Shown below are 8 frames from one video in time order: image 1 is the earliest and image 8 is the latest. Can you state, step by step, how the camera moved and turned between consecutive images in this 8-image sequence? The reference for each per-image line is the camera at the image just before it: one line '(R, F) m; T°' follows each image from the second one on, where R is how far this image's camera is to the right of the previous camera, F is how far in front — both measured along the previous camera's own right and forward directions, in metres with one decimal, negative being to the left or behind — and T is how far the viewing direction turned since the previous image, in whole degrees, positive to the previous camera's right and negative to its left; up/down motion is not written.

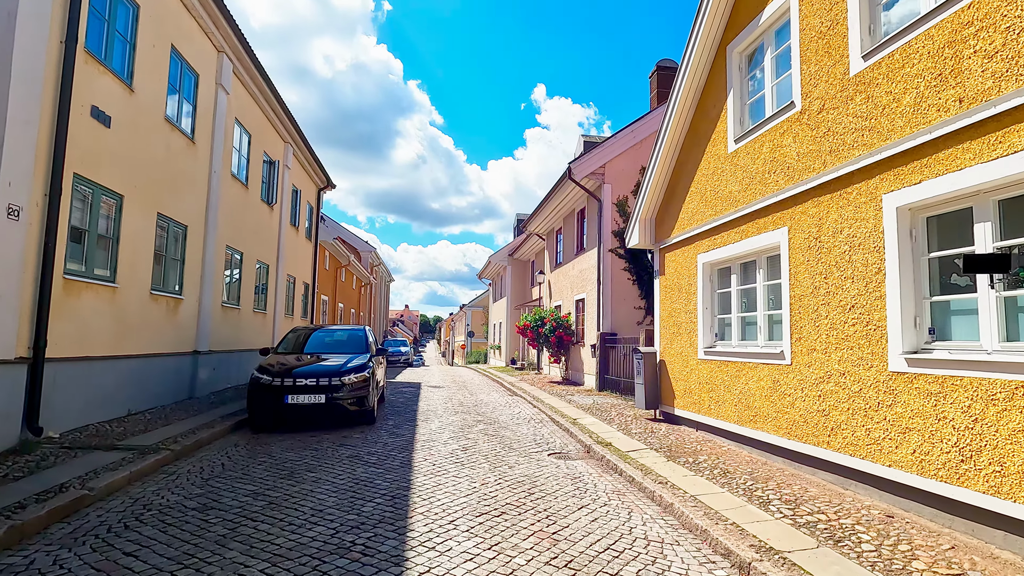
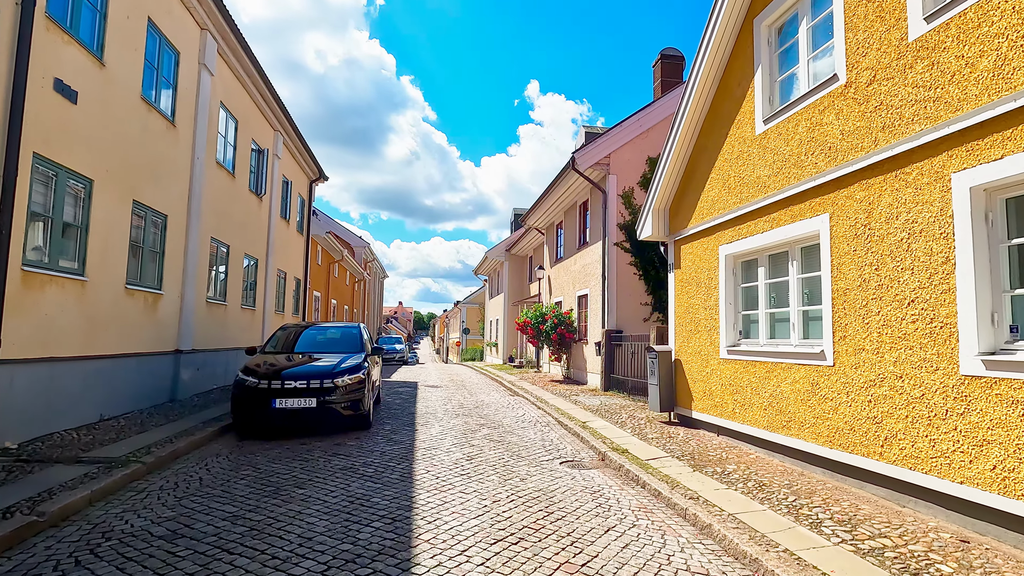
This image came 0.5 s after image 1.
(-0.2, +0.6) m; +1°
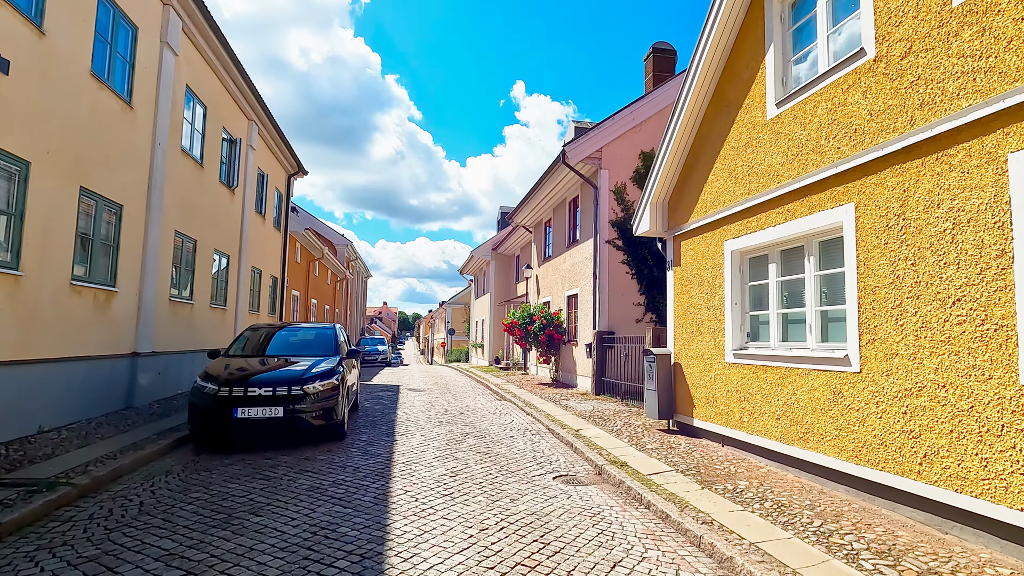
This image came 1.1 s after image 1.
(0.0, +0.6) m; +1°
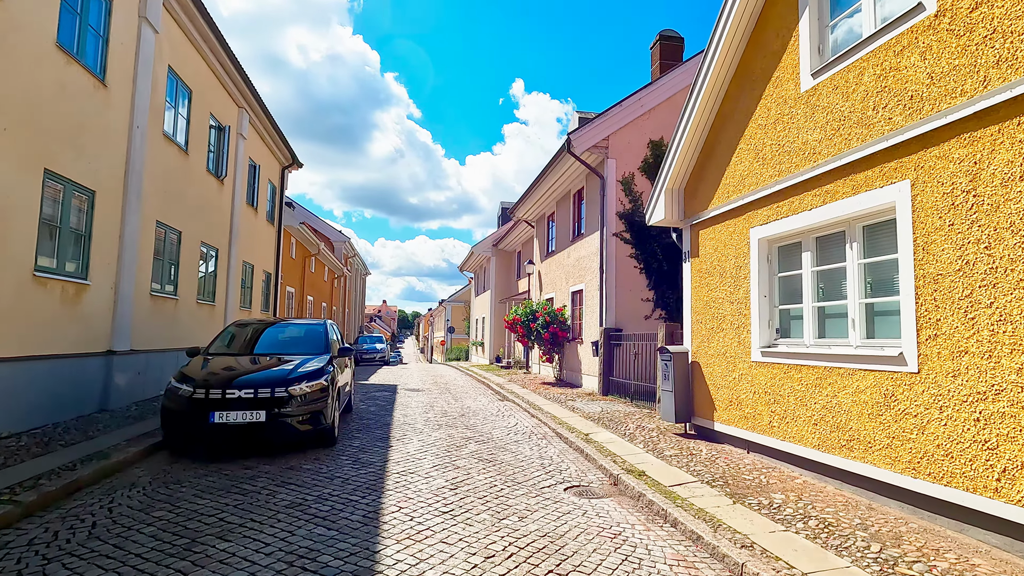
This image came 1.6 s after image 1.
(-0.1, +0.6) m; 0°
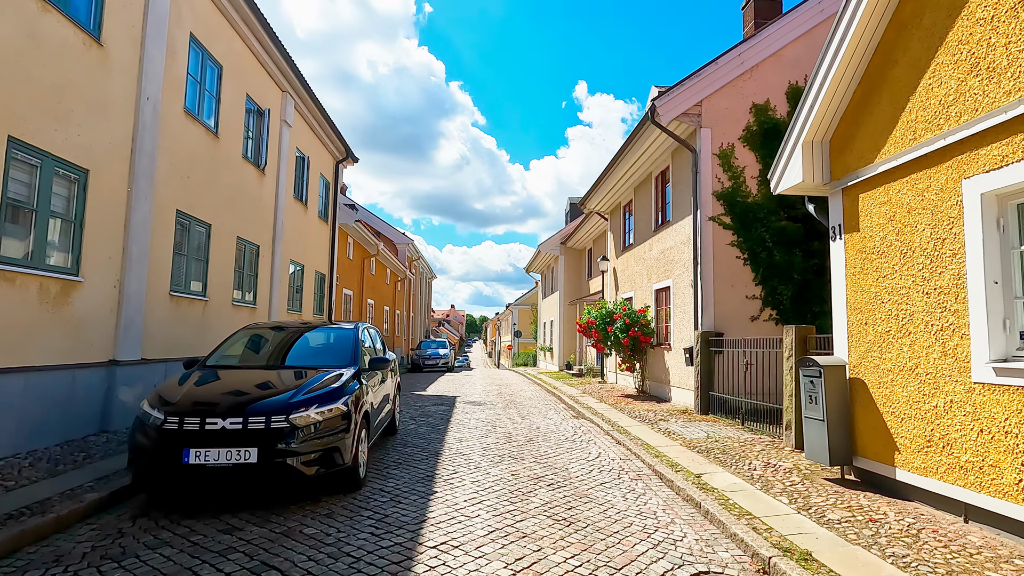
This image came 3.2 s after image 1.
(-0.2, +1.9) m; -7°
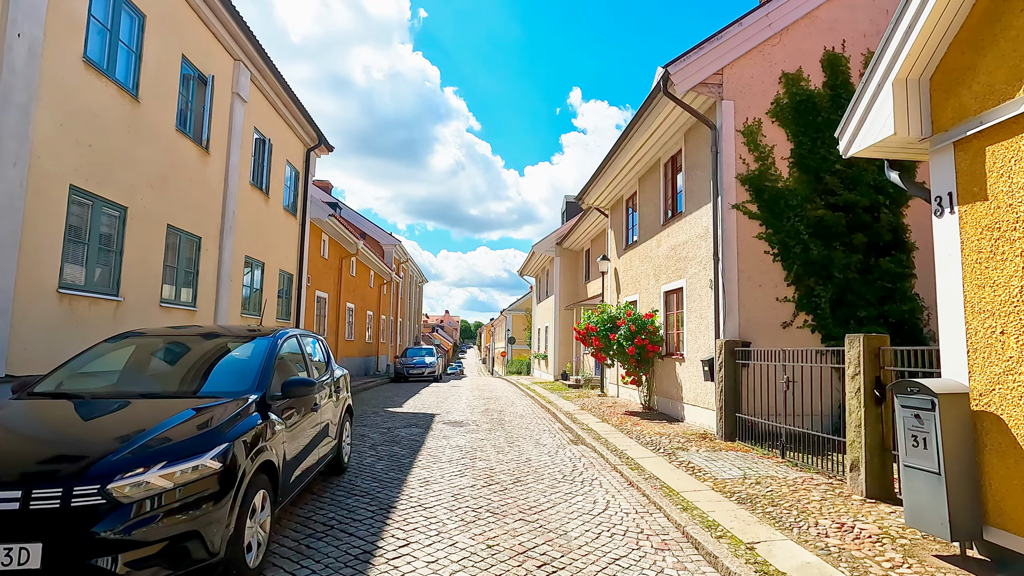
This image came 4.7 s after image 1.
(+0.1, +1.7) m; +1°
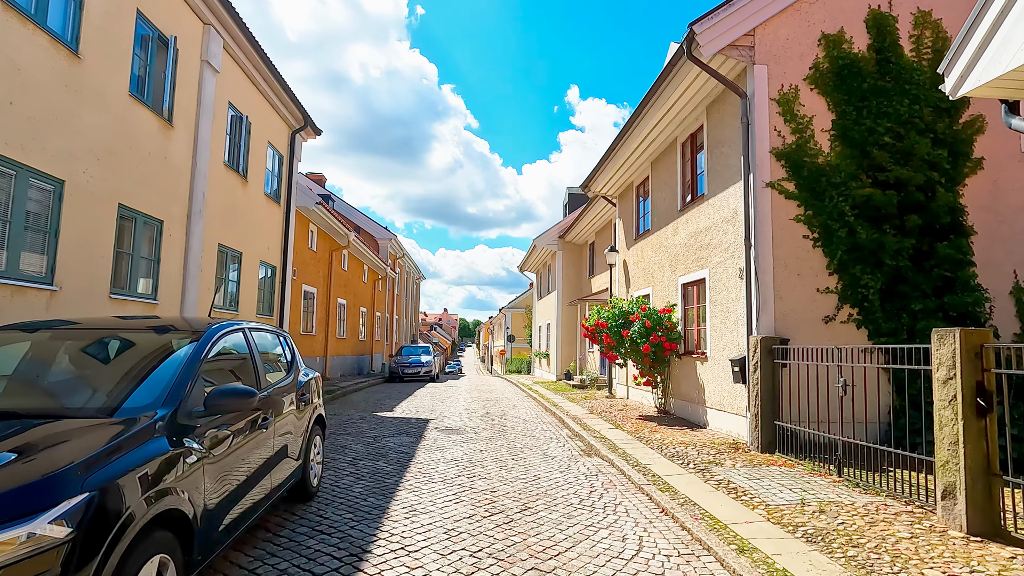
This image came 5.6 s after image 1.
(-0.1, +1.1) m; 0°
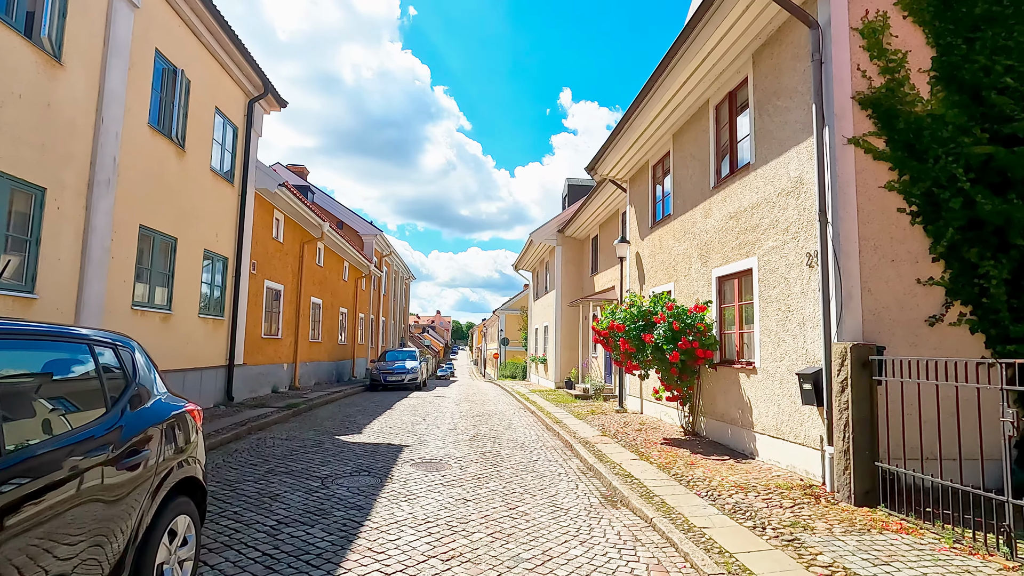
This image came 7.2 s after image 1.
(0.0, +2.0) m; +1°
